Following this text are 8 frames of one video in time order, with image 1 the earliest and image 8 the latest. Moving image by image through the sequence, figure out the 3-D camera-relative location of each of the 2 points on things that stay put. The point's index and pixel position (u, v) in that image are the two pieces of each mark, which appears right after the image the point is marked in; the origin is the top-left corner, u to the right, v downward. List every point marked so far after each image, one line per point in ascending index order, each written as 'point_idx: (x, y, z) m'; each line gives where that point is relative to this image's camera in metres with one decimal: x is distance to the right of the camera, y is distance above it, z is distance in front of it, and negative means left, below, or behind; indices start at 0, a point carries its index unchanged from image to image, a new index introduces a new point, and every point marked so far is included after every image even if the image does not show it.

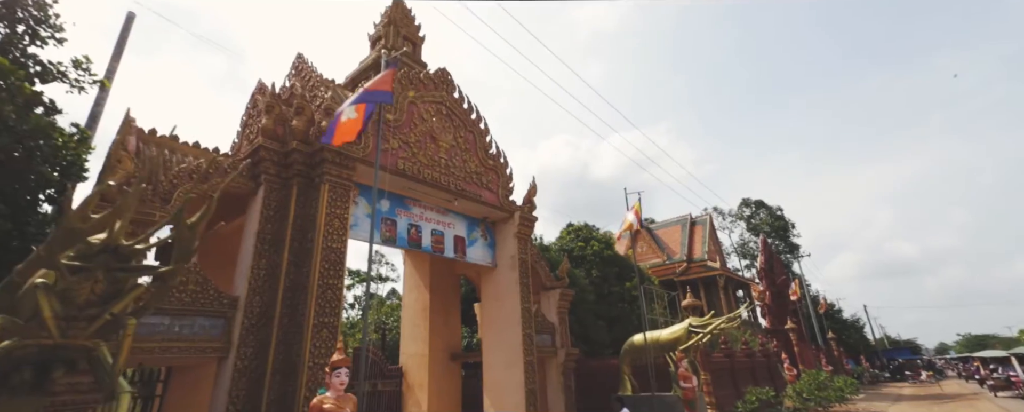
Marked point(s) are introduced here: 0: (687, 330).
0: (+4.4, -3.1, +13.6) m
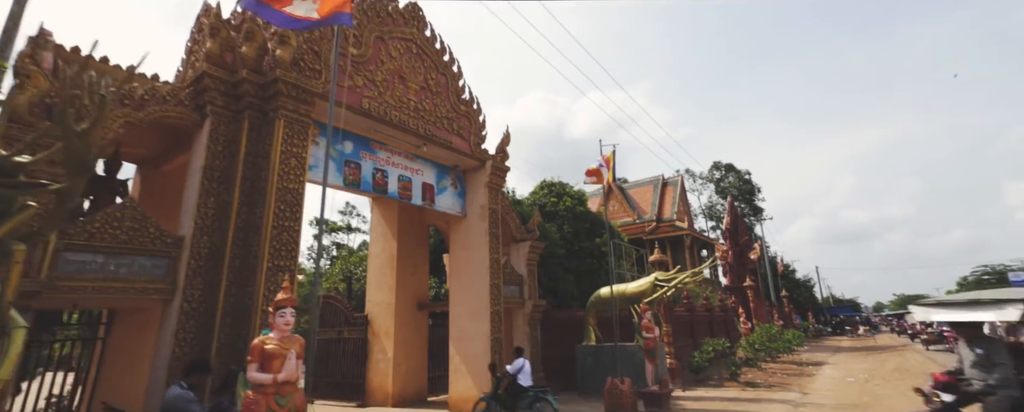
0: (+3.6, -2.0, +13.8) m
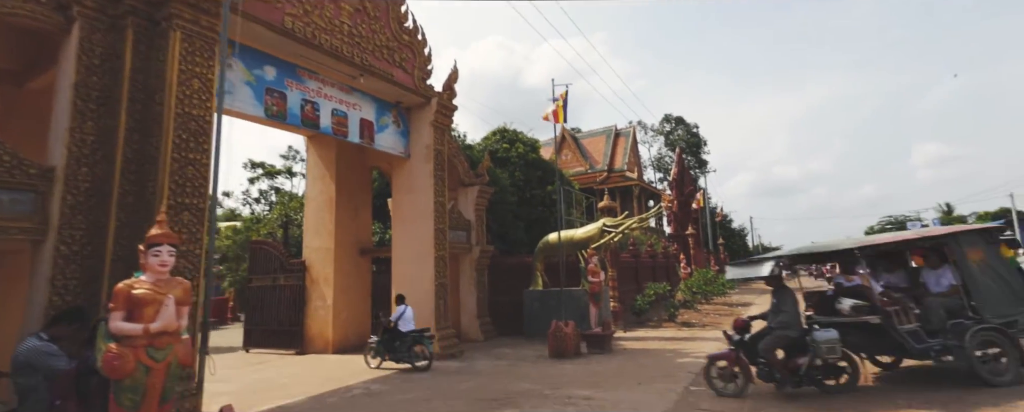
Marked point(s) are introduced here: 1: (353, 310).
0: (+2.3, -0.6, +13.8) m
1: (-3.0, -2.0, +10.4) m
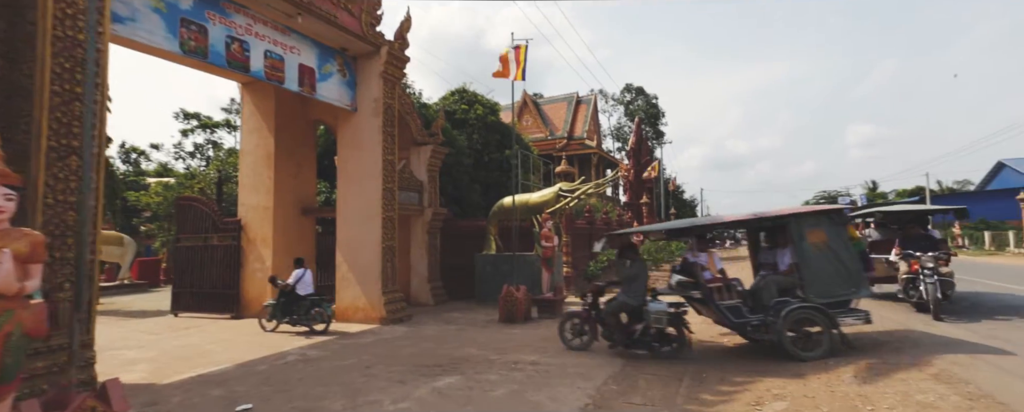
0: (+1.1, +0.3, +13.6) m
1: (-4.0, -1.2, +9.8) m
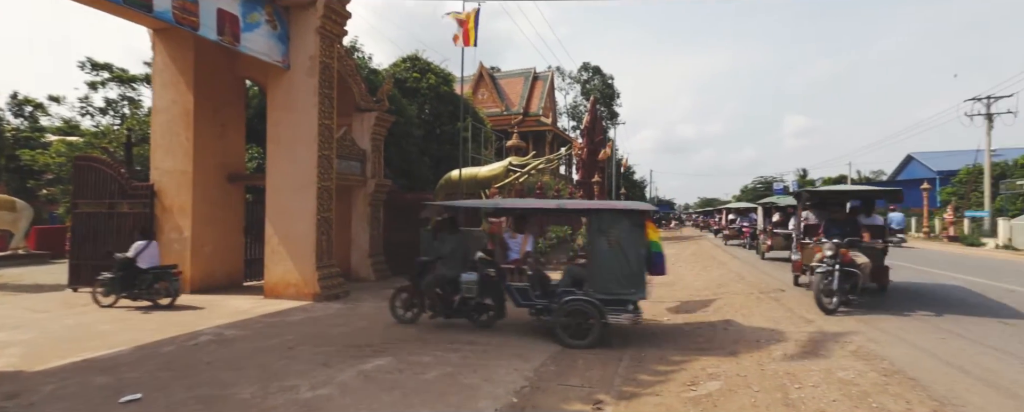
0: (-0.2, +0.9, +13.3) m
1: (-4.9, -0.7, +9.1) m
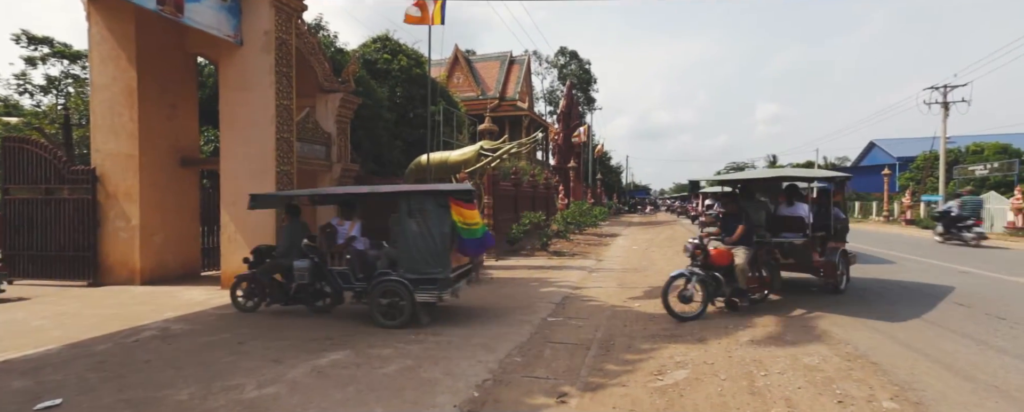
0: (-0.8, +1.3, +13.0) m
1: (-5.4, -0.4, +8.7) m
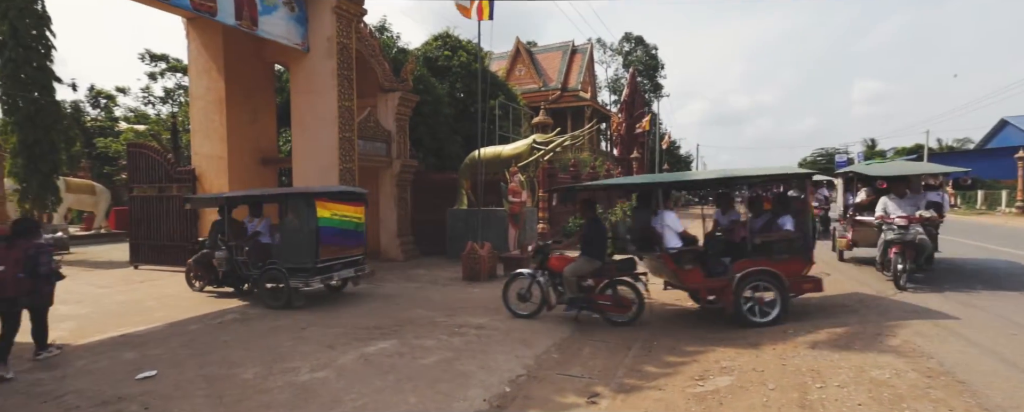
0: (+0.4, +1.4, +13.2) m
1: (-4.6, -0.3, +9.5) m
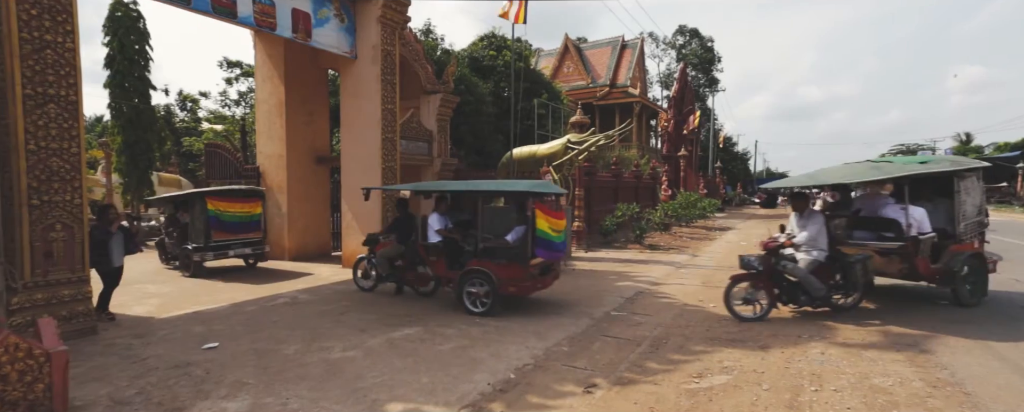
0: (+1.3, +1.4, +13.7) m
1: (-4.1, -0.2, +10.4) m
